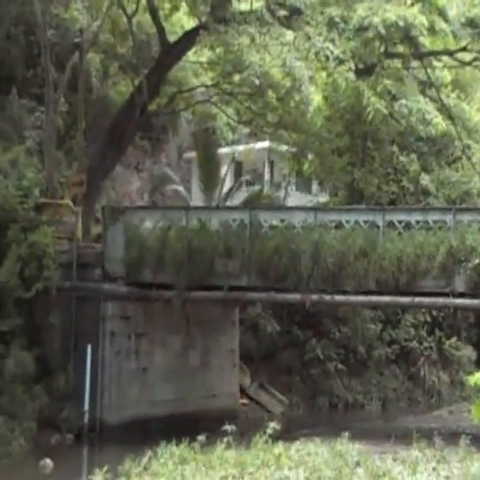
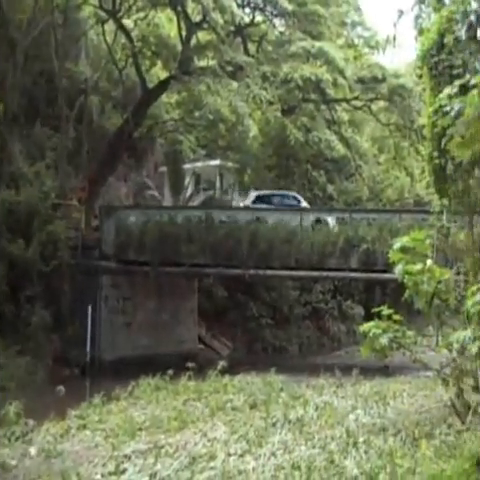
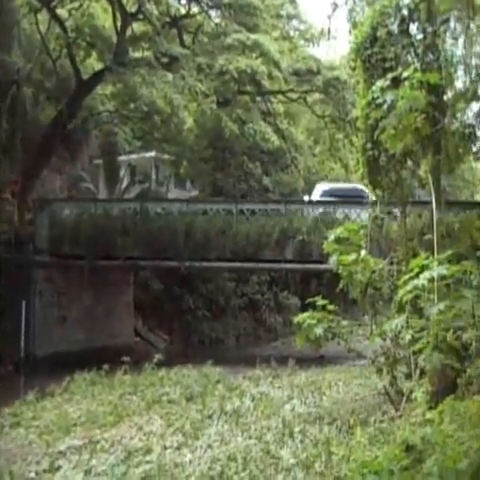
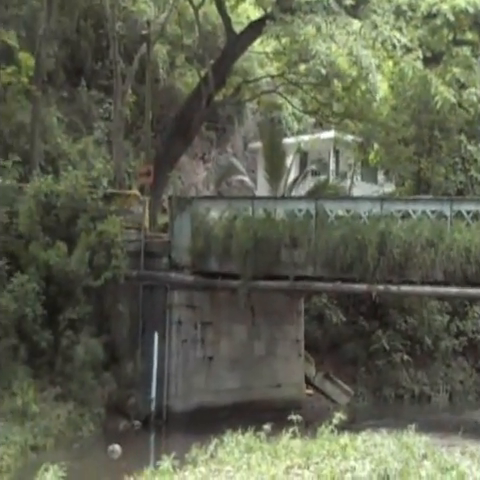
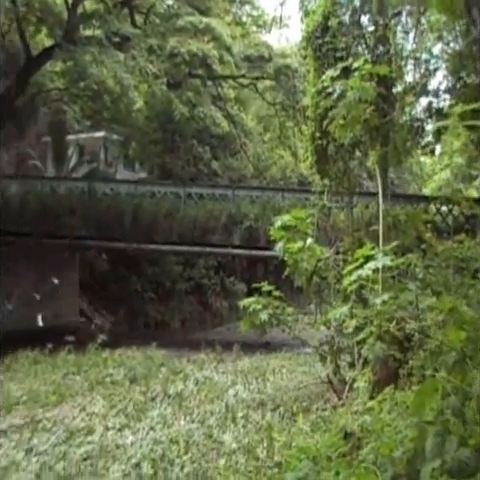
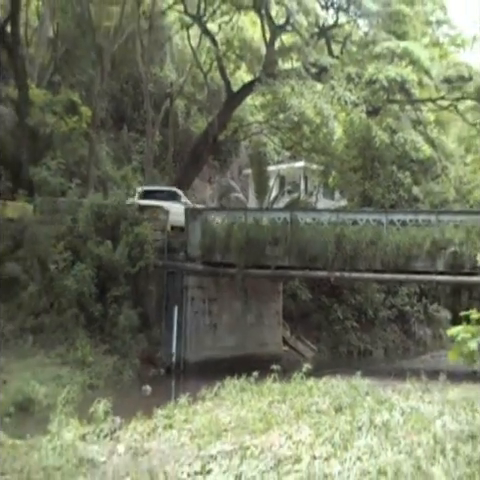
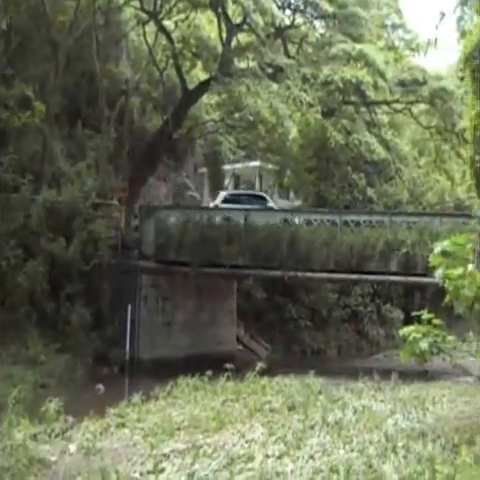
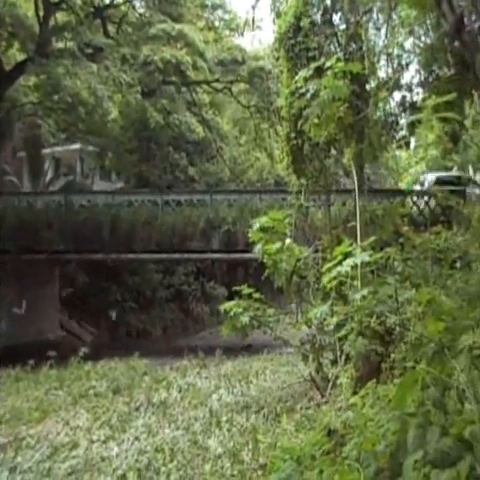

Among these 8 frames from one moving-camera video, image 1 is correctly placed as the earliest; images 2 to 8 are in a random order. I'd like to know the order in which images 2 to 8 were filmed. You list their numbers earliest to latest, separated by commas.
4, 6, 7, 2, 3, 8, 5
